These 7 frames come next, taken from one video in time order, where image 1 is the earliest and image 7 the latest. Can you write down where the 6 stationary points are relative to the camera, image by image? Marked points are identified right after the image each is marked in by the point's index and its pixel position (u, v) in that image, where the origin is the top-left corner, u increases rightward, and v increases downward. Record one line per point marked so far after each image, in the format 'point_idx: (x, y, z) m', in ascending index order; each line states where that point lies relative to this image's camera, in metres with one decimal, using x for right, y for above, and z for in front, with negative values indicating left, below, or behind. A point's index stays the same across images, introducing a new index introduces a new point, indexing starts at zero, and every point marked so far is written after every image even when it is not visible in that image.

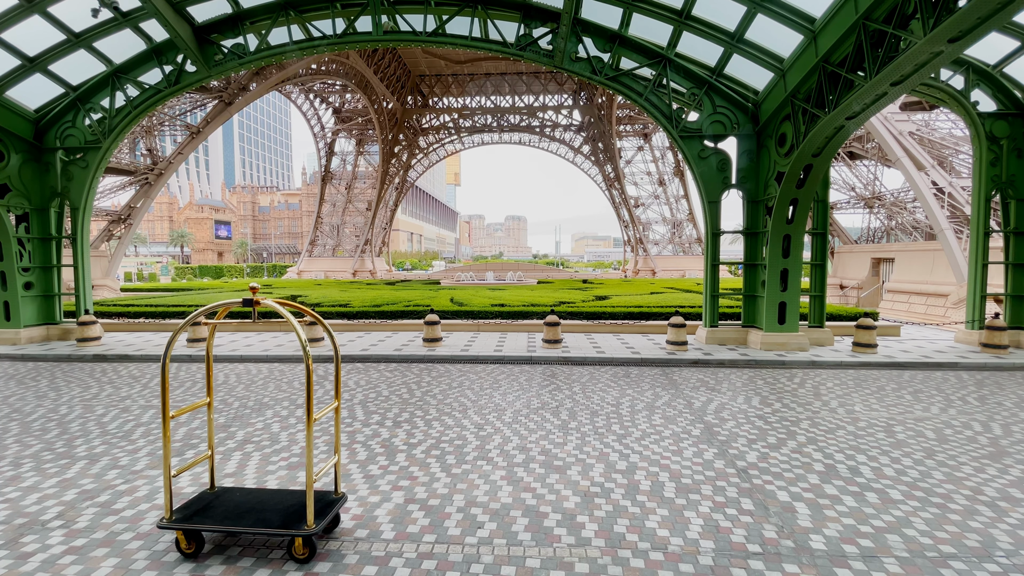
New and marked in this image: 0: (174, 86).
0: (-7.7, +4.6, +10.6) m
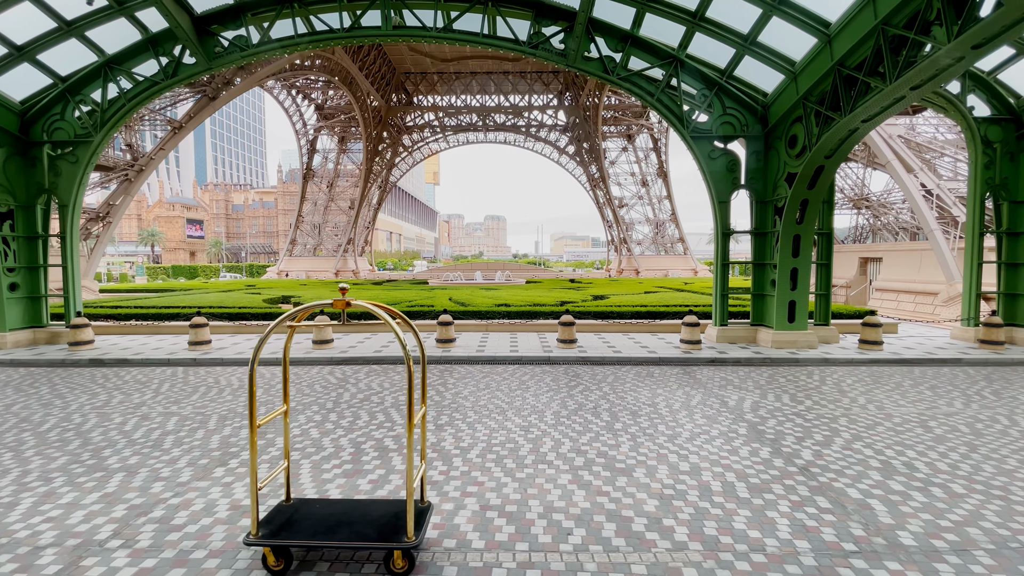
0: (-7.4, +4.6, +10.2) m
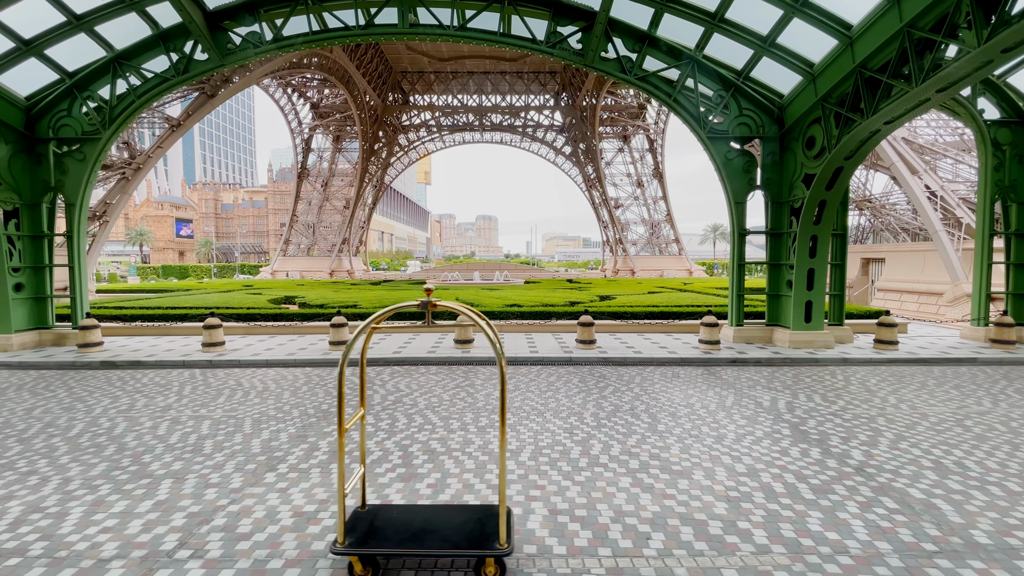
0: (-7.0, +4.6, +10.0) m
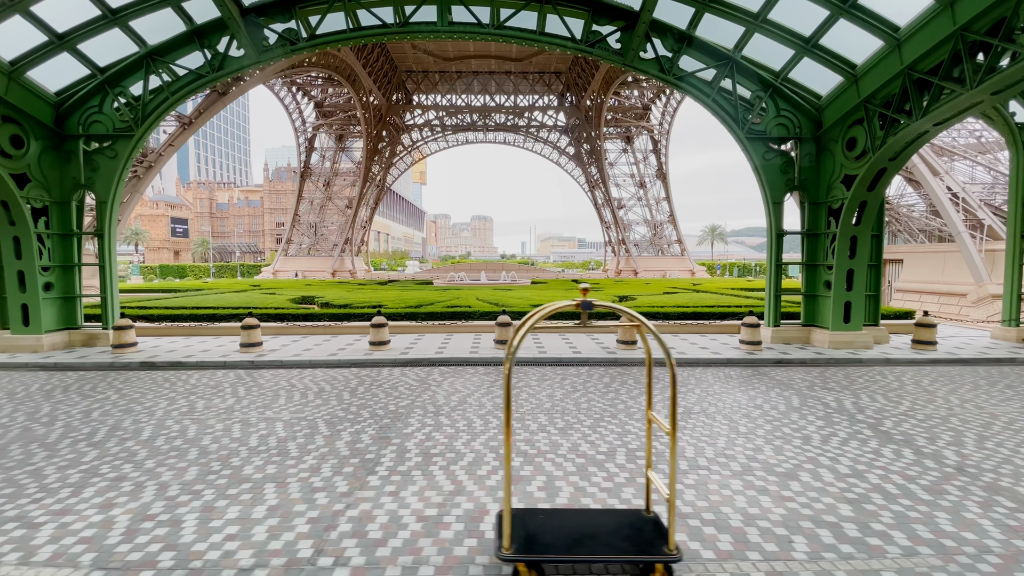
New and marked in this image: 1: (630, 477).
0: (-6.2, +4.6, +9.9) m
1: (+1.0, -1.6, +4.0) m
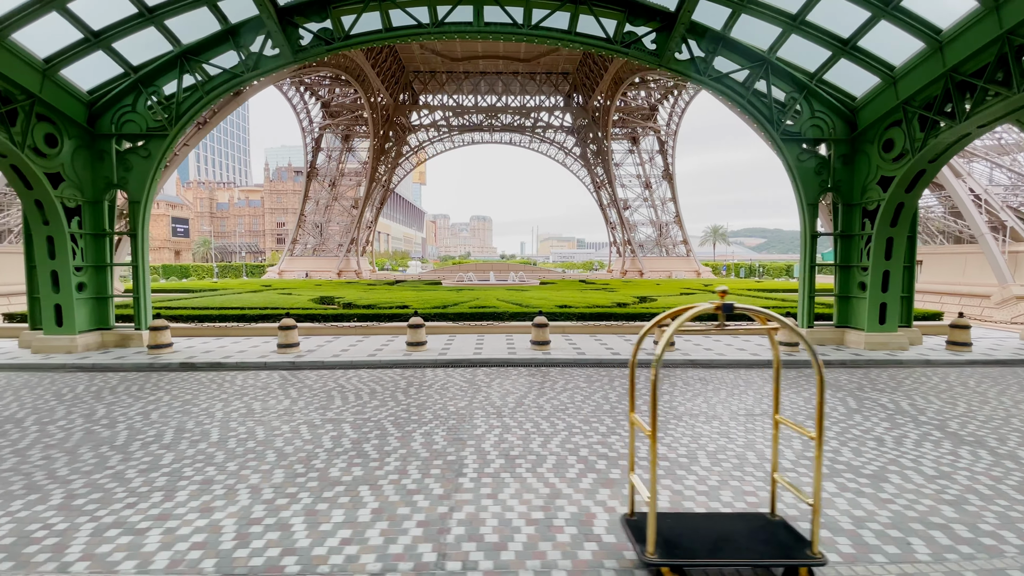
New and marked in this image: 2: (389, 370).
0: (-5.5, +4.6, +9.8) m
1: (+1.8, -1.6, +4.0) m
2: (-2.2, -1.4, +8.2) m
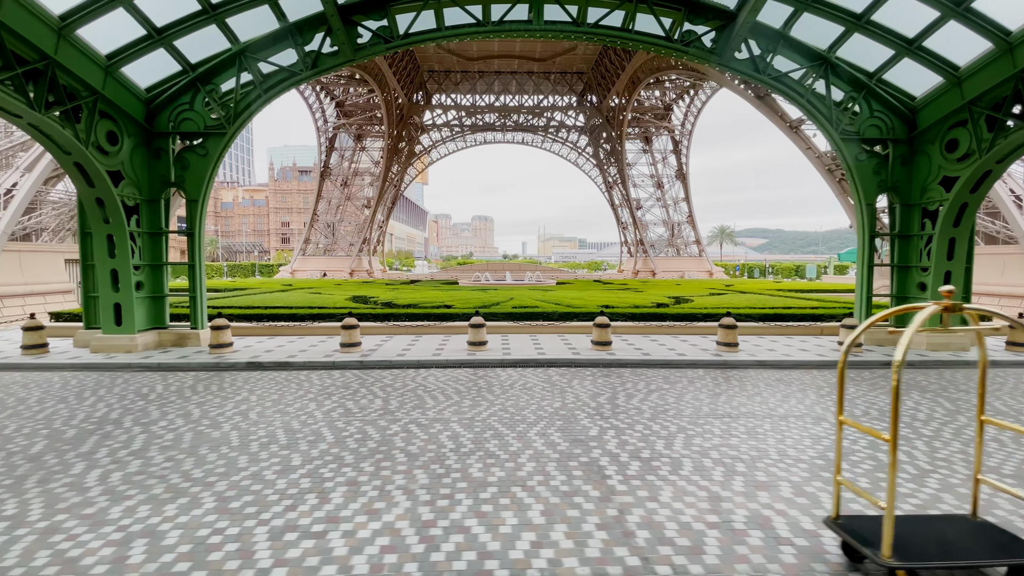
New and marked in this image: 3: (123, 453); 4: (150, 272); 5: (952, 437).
0: (-4.2, +4.6, +9.8) m
1: (+3.0, -1.6, +3.9) m
2: (-0.9, -1.4, +8.2) m
3: (-3.9, -1.6, +4.6) m
4: (-7.7, +0.3, +9.9) m
5: (+4.7, -1.6, +5.0) m
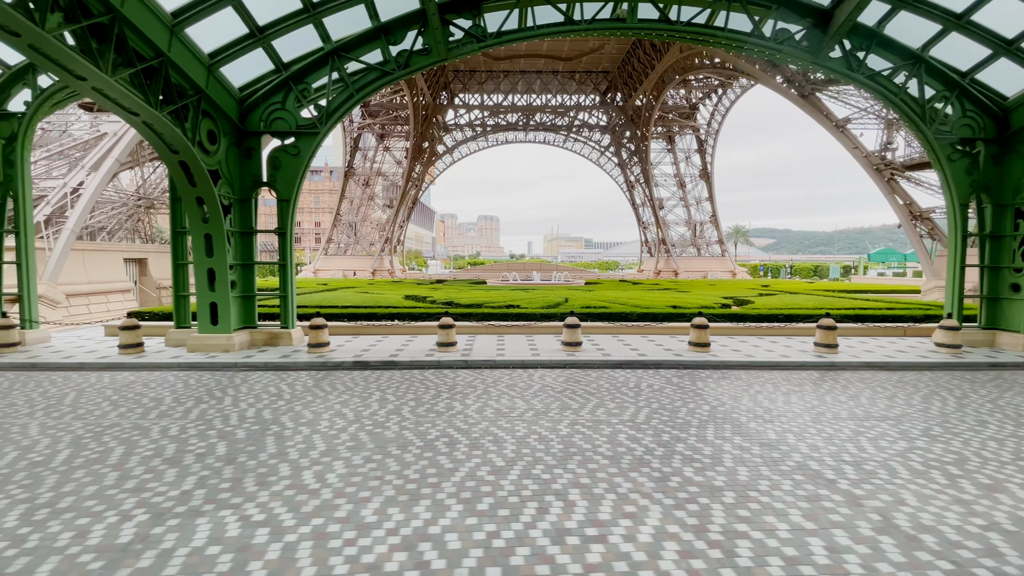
0: (-2.3, +4.6, +9.8) m
1: (+4.9, -1.7, +3.9) m
2: (+1.0, -1.4, +8.1) m
3: (-2.0, -1.6, +4.6) m
4: (-5.8, +0.4, +9.9) m
5: (+6.6, -1.6, +5.0) m
